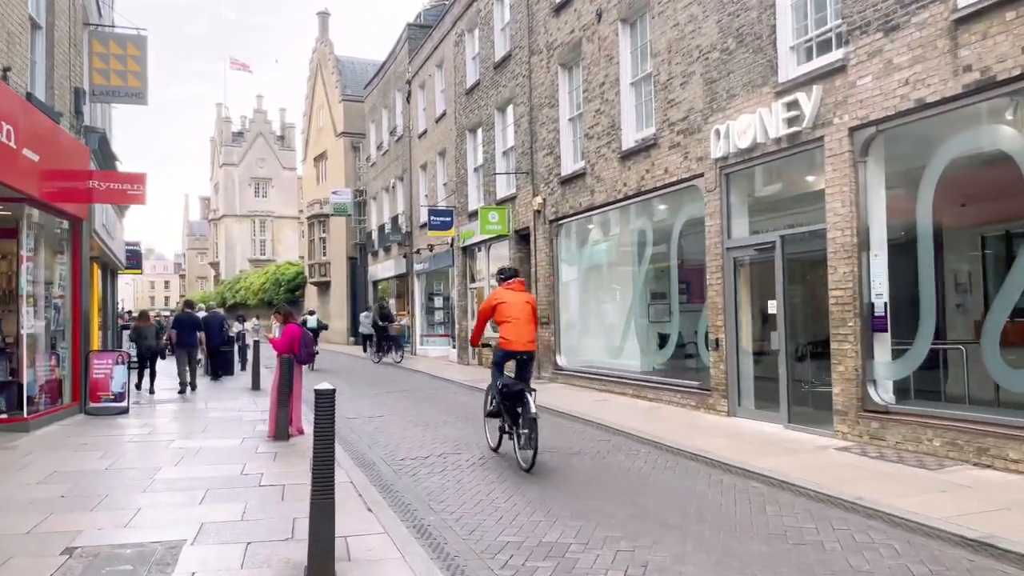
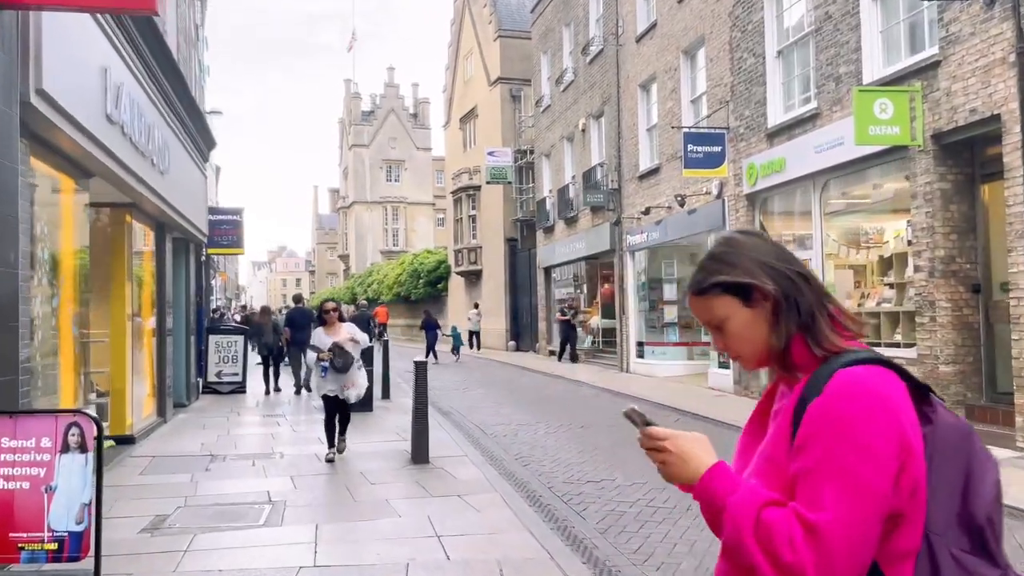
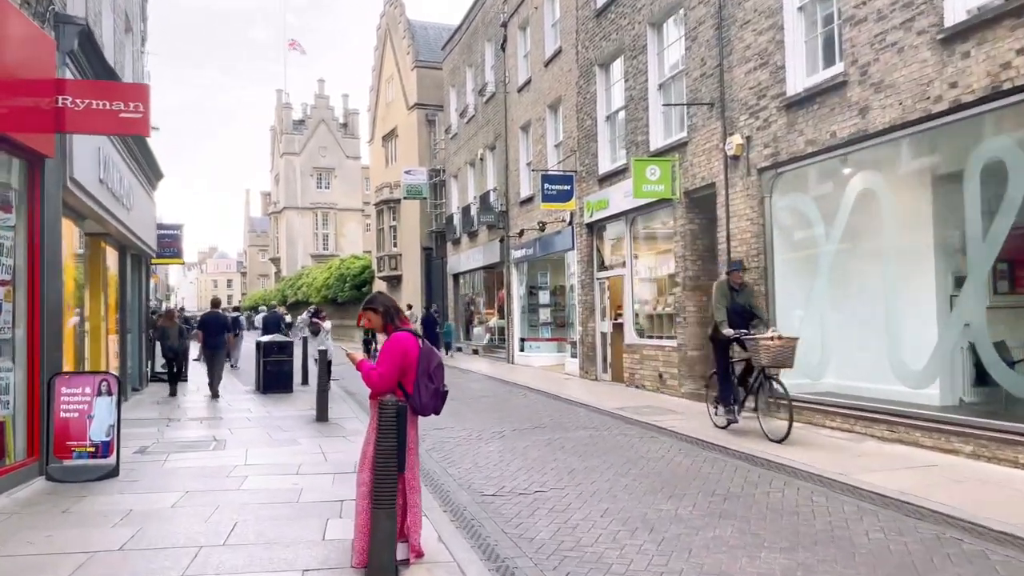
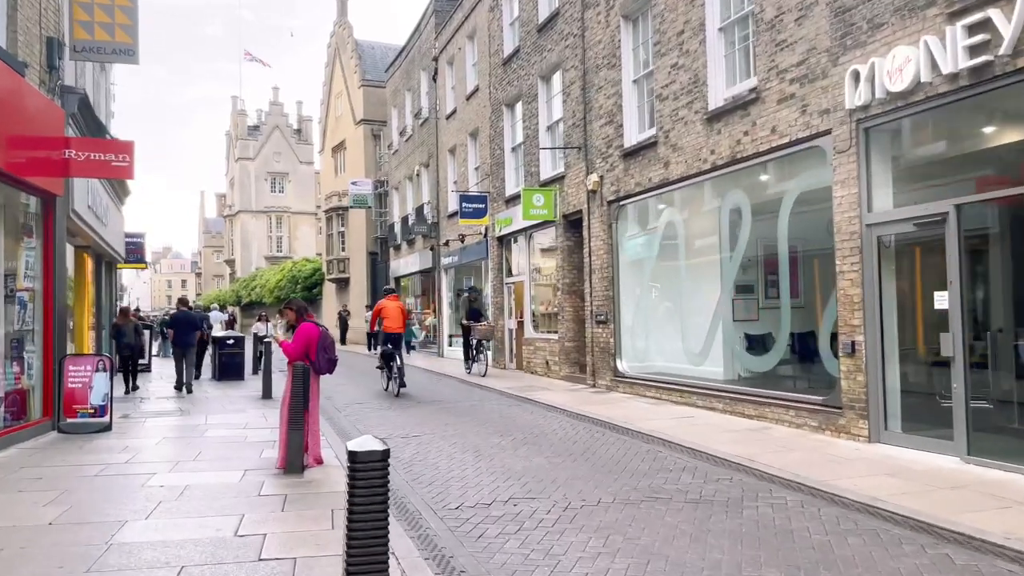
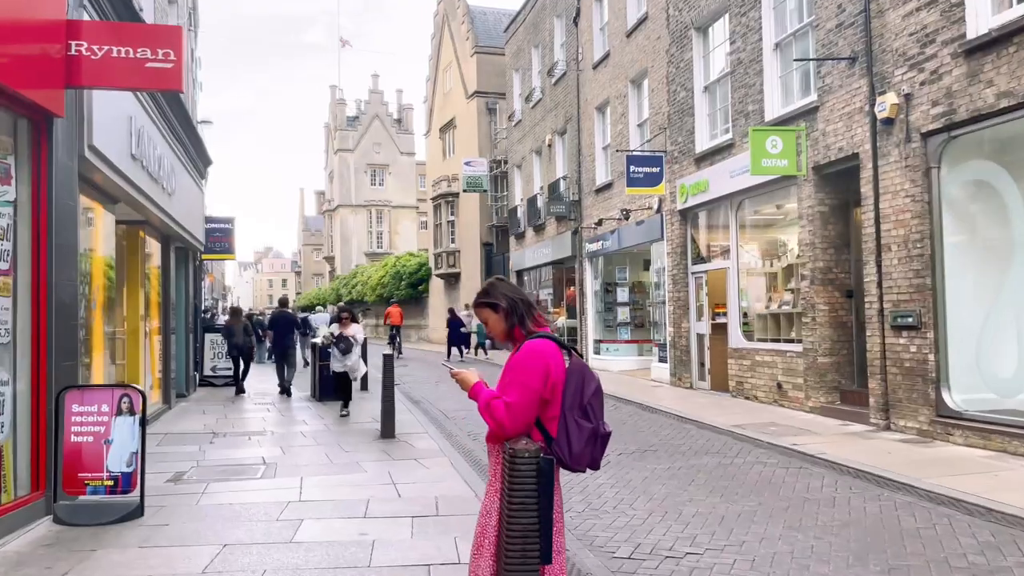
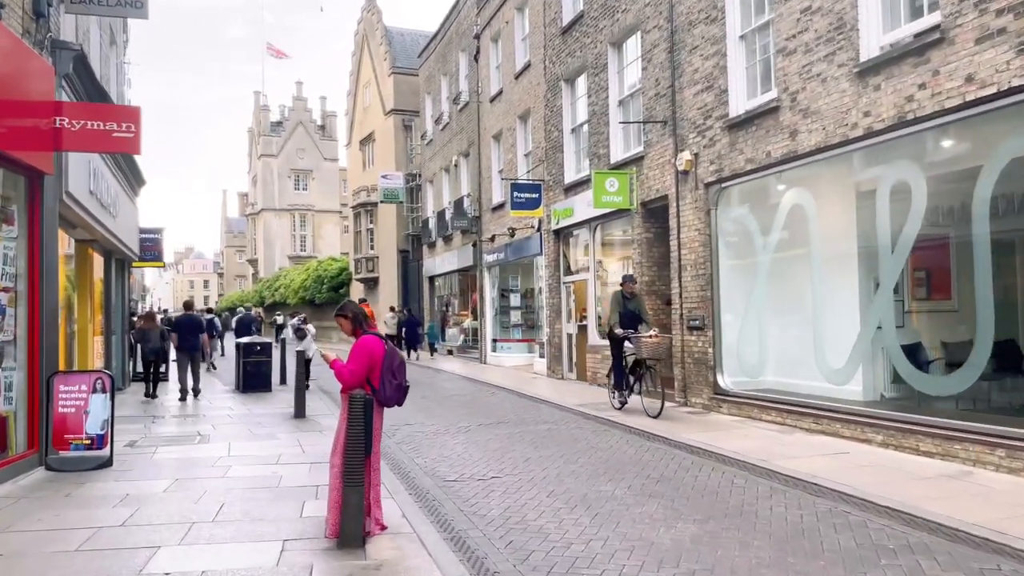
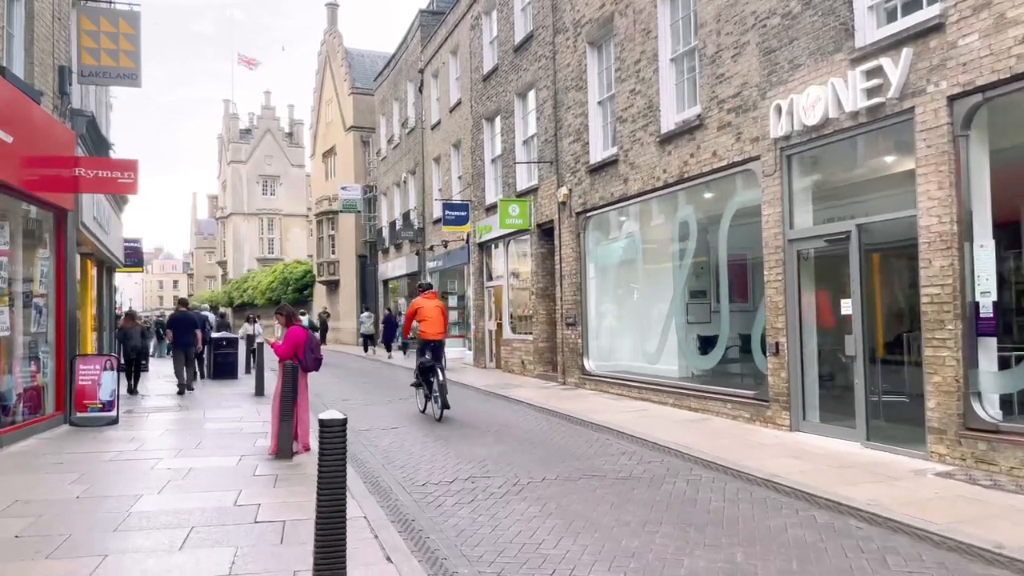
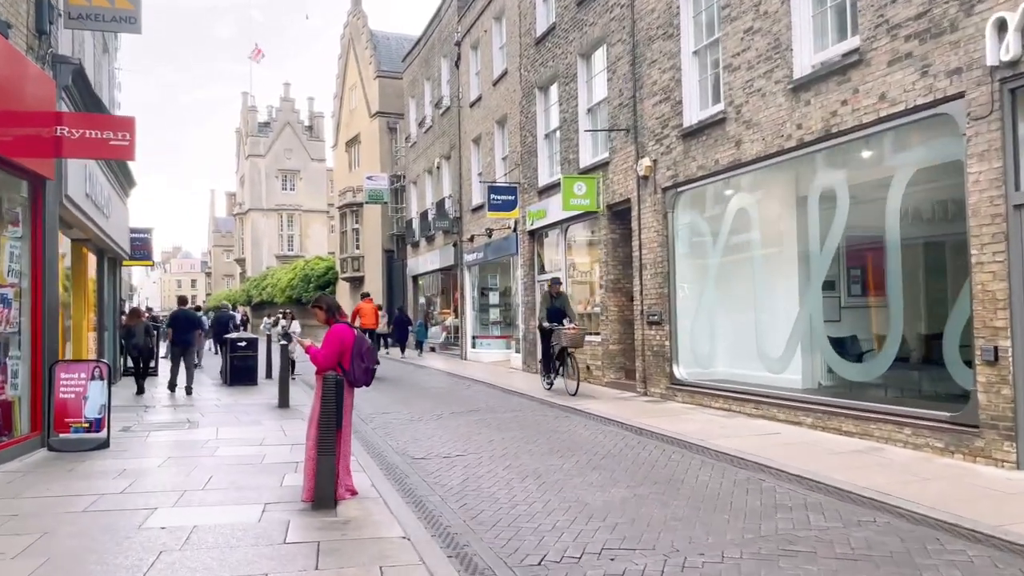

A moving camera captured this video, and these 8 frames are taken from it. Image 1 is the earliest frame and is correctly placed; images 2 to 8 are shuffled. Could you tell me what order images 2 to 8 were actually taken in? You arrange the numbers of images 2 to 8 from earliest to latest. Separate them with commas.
7, 4, 8, 6, 3, 5, 2
